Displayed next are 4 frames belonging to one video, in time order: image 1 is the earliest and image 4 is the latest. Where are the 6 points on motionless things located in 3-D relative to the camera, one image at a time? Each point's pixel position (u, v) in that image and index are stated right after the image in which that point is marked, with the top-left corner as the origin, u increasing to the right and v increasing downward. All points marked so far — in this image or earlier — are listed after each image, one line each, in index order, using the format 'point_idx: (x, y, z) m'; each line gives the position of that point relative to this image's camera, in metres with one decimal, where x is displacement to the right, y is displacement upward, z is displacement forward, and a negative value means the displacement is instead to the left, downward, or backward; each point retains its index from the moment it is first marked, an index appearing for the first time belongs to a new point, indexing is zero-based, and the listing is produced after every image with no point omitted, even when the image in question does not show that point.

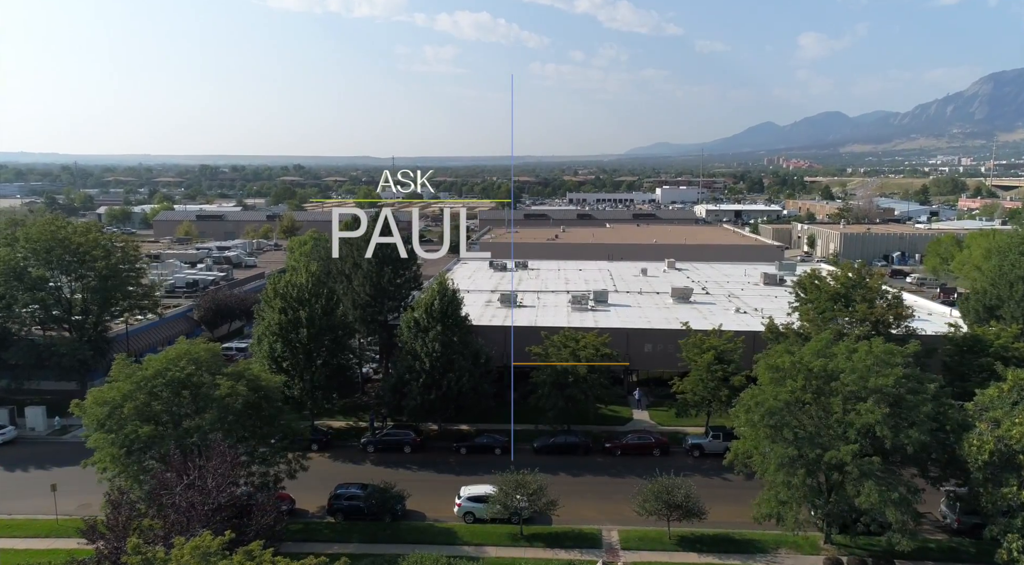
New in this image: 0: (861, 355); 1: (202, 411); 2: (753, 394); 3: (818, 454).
0: (+9.1, -1.9, +16.5) m
1: (-8.4, -3.5, +17.2) m
2: (+6.6, -3.1, +17.5) m
3: (+7.5, -4.2, +15.6) m
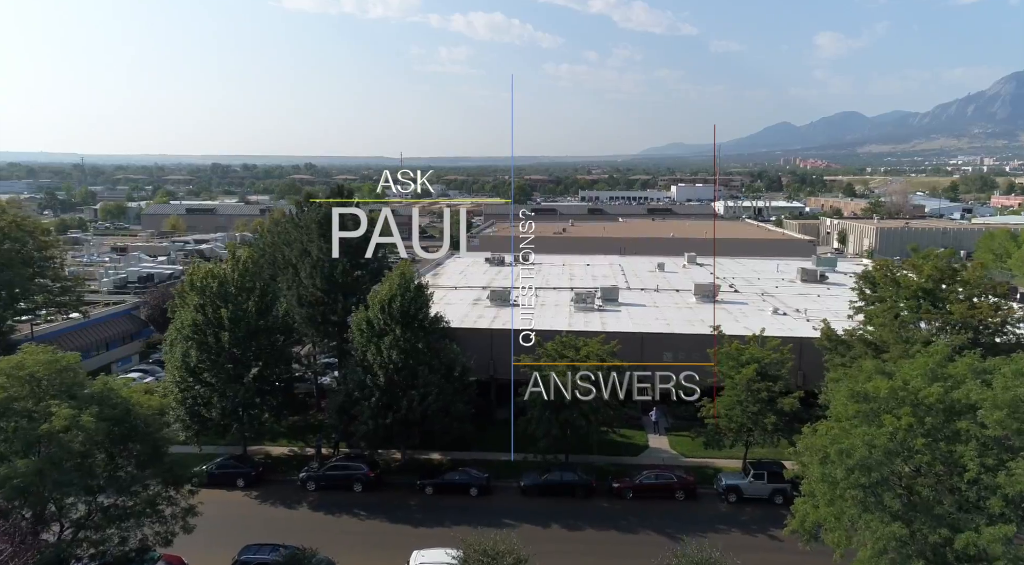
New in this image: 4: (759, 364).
0: (+8.3, -1.6, +10.8) m
1: (-9.1, -3.2, +11.9) m
2: (+5.9, -2.8, +11.8) m
3: (+6.7, -3.9, +9.9) m
4: (+7.3, -2.4, +18.8) m
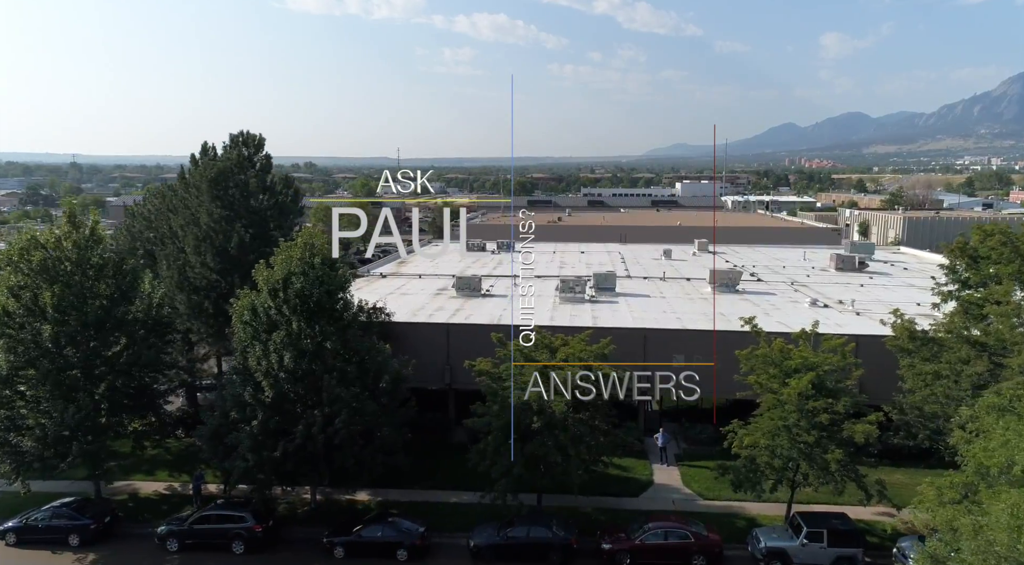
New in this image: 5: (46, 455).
0: (+7.1, -1.0, +5.0) m
1: (-10.3, -2.6, +6.2) m
2: (+4.7, -2.2, +6.1) m
3: (+5.5, -3.4, +4.1) m
4: (+6.2, -1.8, +13.0) m
5: (-9.9, -3.6, +13.5) m
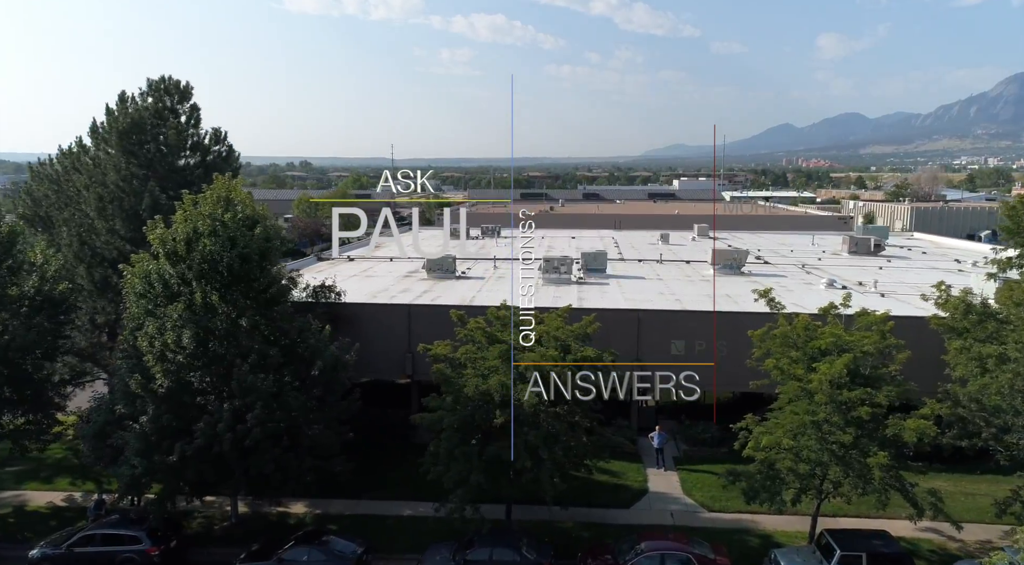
0: (+6.5, -0.4, +2.4) m
1: (-10.9, -1.9, +3.5) m
2: (+4.1, -1.6, +3.4) m
3: (+4.9, -2.7, +1.5) m
4: (+5.5, -1.2, +10.4) m
5: (-10.6, -3.0, +10.8) m
